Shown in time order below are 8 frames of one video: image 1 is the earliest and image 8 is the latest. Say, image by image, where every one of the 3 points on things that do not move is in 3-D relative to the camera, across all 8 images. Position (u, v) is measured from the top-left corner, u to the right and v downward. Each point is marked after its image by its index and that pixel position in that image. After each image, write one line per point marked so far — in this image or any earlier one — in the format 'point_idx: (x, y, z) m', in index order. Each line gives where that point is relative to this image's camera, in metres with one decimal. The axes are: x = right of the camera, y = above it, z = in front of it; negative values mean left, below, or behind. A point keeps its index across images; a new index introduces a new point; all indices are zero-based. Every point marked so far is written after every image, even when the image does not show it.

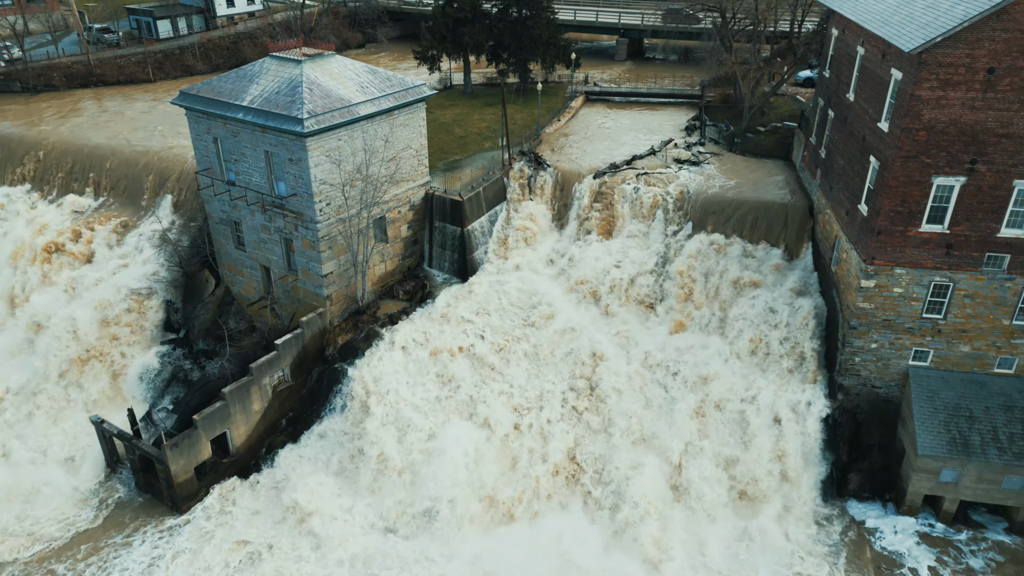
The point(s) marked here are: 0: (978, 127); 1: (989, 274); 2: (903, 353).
0: (+8.0, +2.8, +16.7) m
1: (+9.0, +0.3, +18.2) m
2: (+7.9, -1.3, +19.7) m
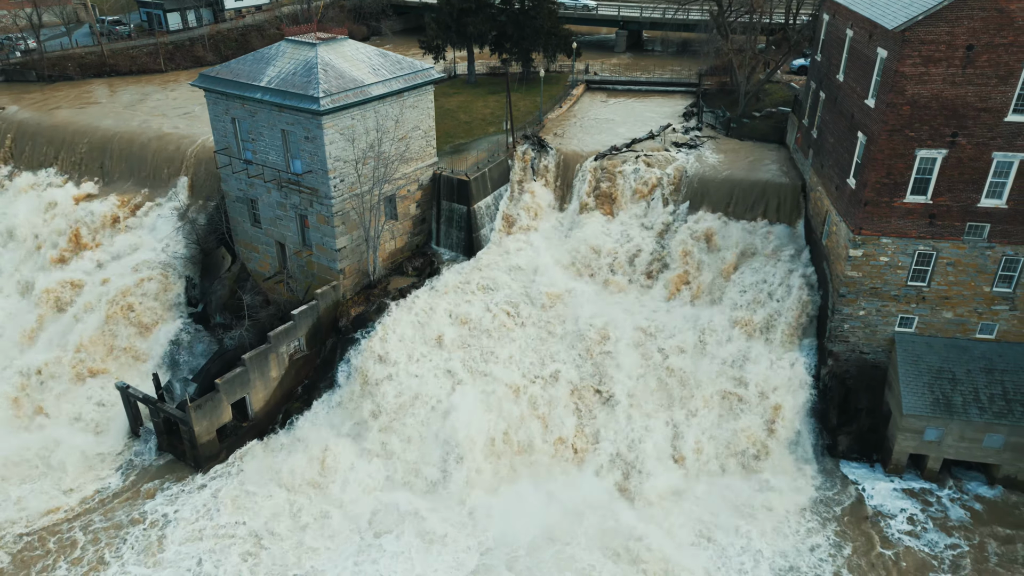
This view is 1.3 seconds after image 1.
0: (+8.2, +3.4, +17.7) m
1: (+9.1, +0.9, +19.3) m
2: (+8.0, -0.7, +20.7) m
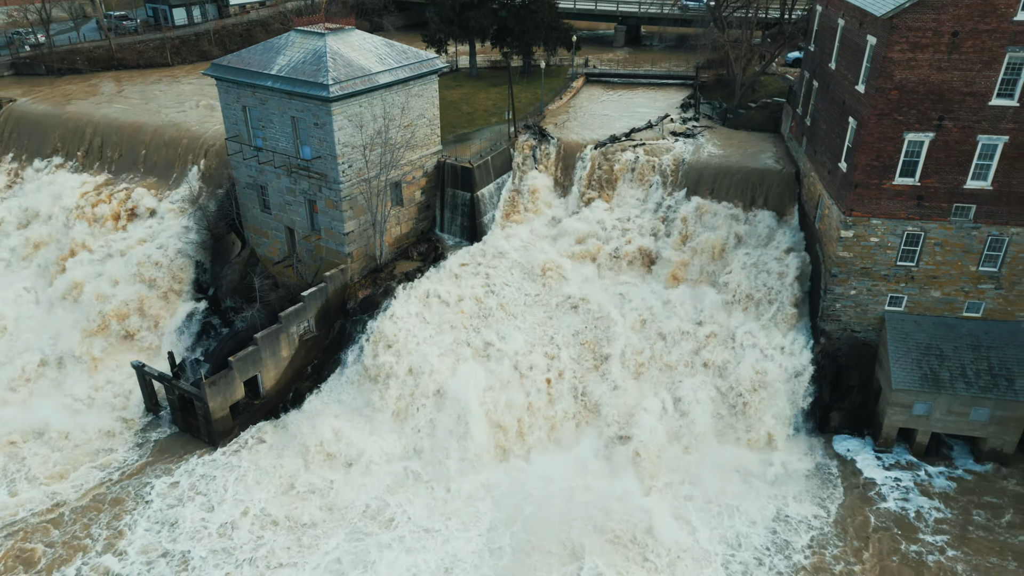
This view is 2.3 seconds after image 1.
0: (+8.2, +3.8, +18.5) m
1: (+9.2, +1.3, +20.0) m
2: (+8.1, -0.2, +21.4) m
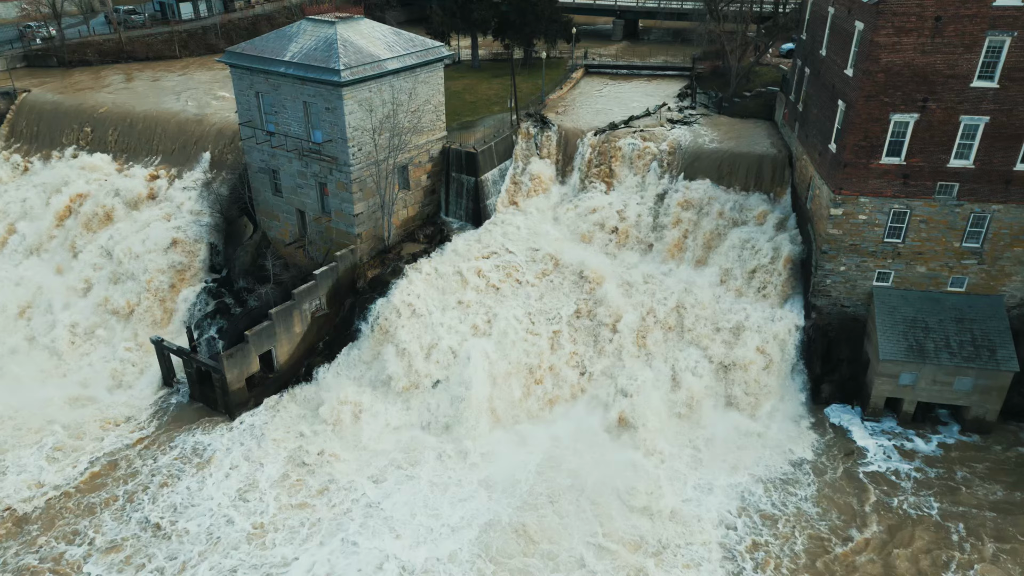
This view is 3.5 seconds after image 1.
0: (+8.3, +4.4, +19.4) m
1: (+9.3, +1.9, +21.0) m
2: (+8.2, +0.3, +22.4) m
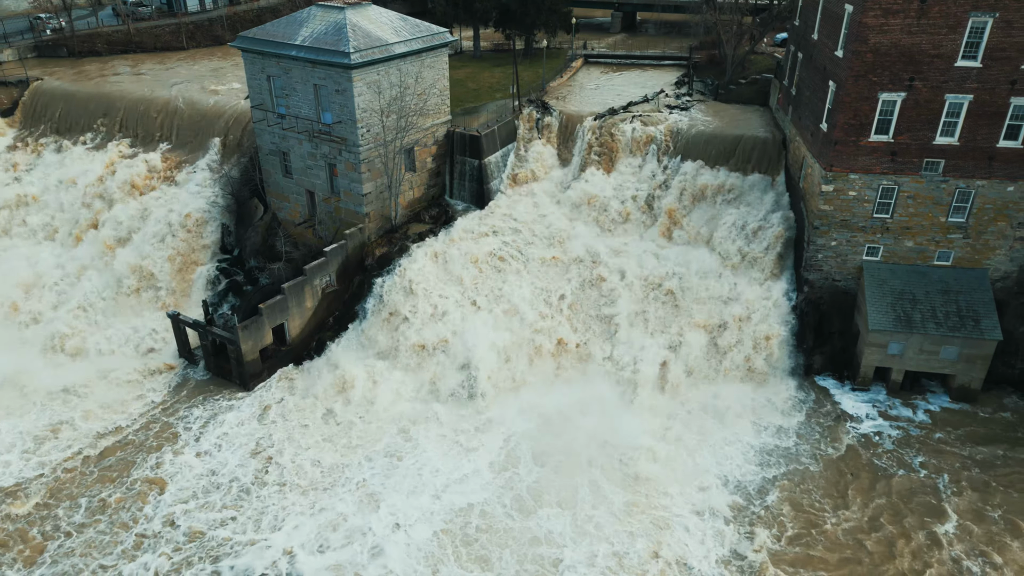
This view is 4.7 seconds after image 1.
0: (+8.4, +5.0, +20.3) m
1: (+9.4, +2.5, +21.9) m
2: (+8.3, +0.9, +23.3) m
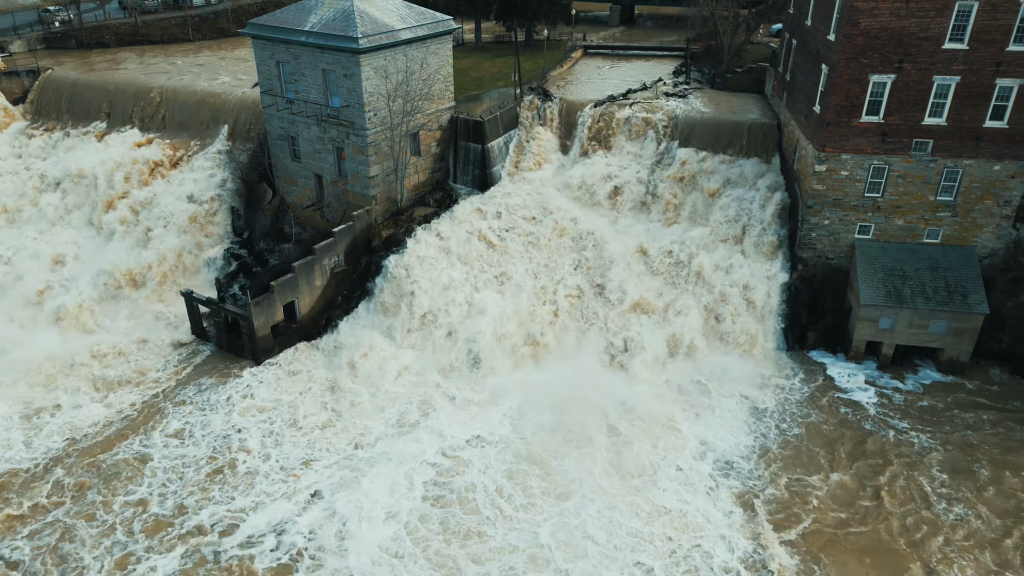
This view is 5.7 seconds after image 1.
0: (+8.5, +5.5, +21.1) m
1: (+9.5, +3.1, +22.7) m
2: (+8.4, +1.5, +24.1) m
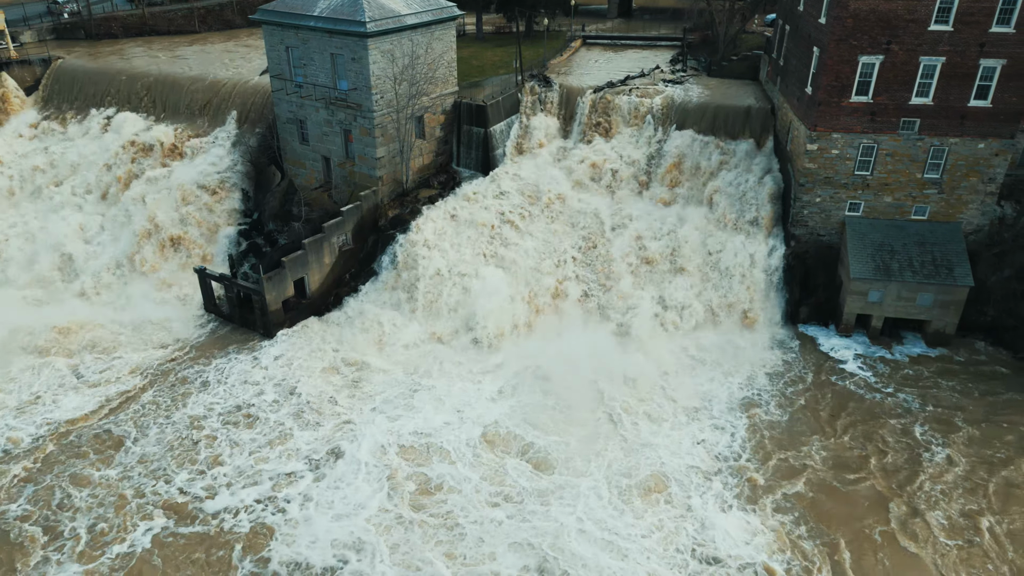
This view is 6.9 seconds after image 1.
0: (+8.6, +6.2, +22.0) m
1: (+9.5, +3.7, +23.6) m
2: (+8.4, +2.1, +25.0) m
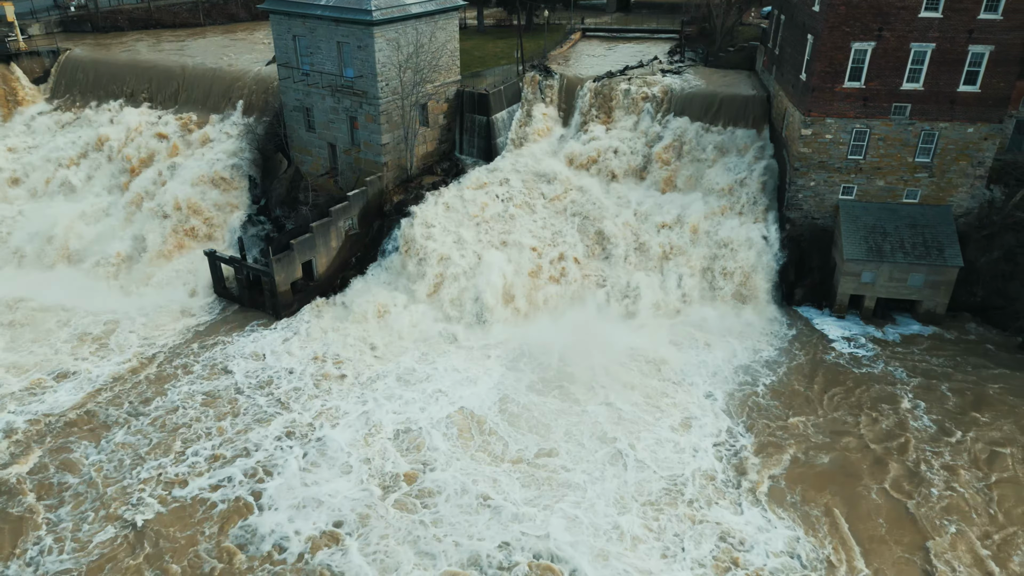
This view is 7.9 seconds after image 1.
0: (+8.7, +6.7, +22.7) m
1: (+9.6, +4.2, +24.2) m
2: (+8.5, +2.6, +25.6) m
